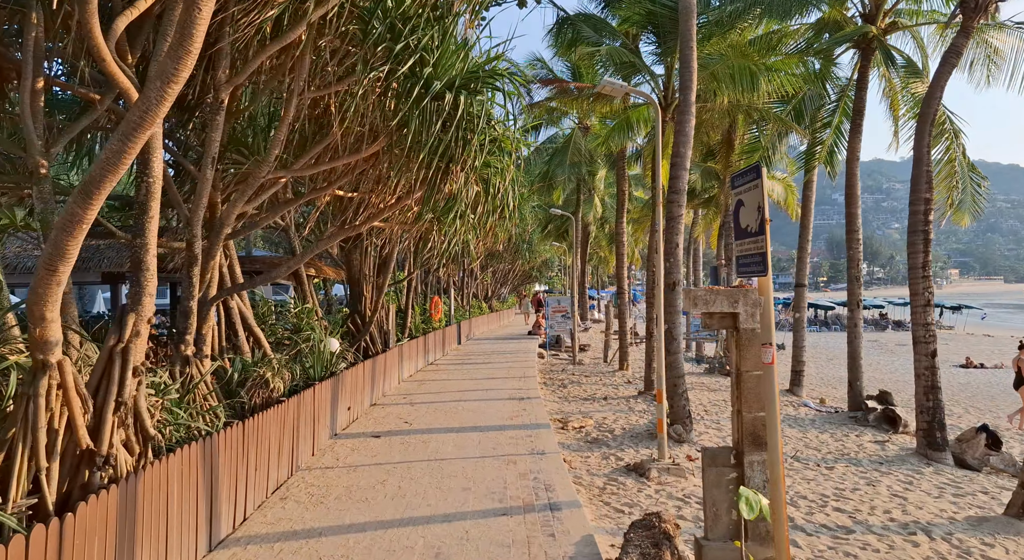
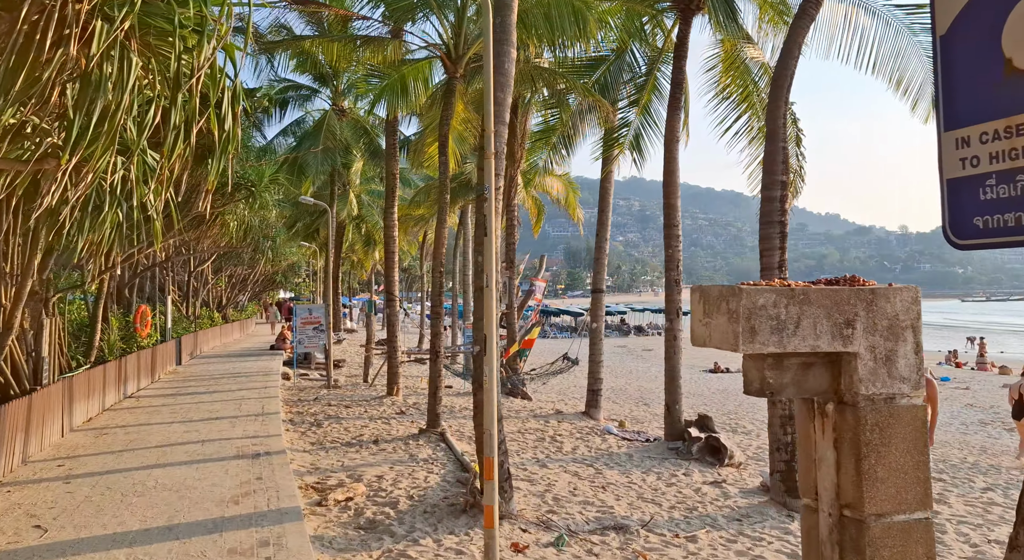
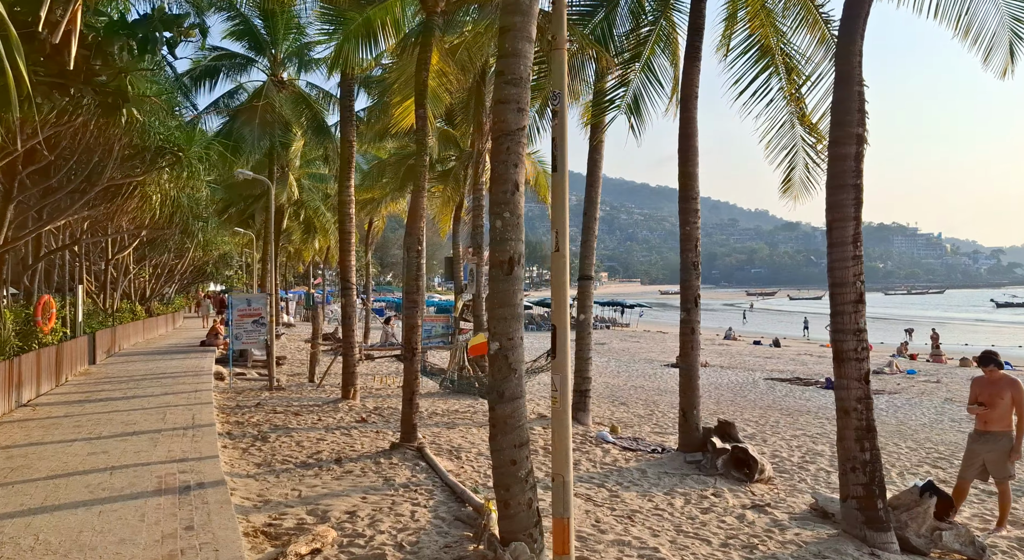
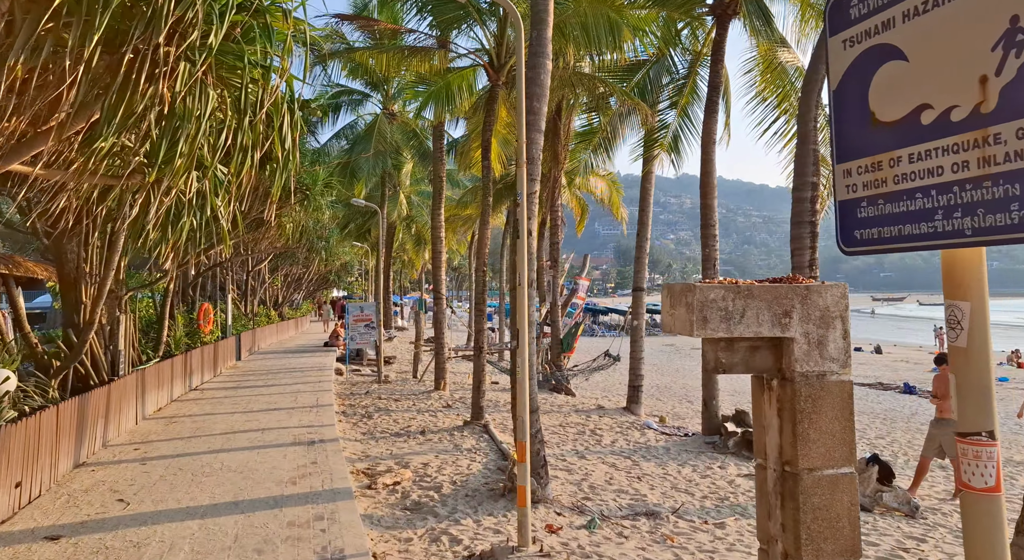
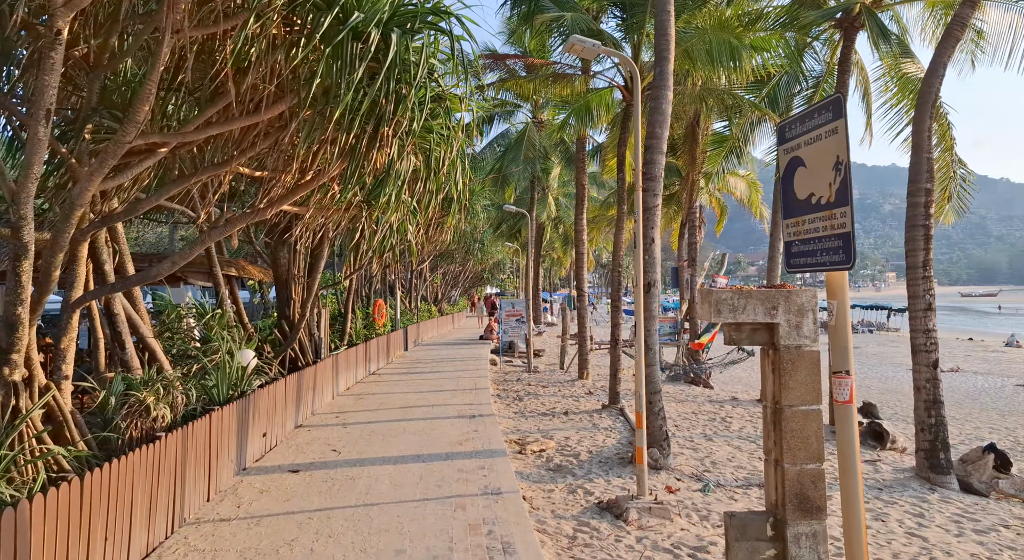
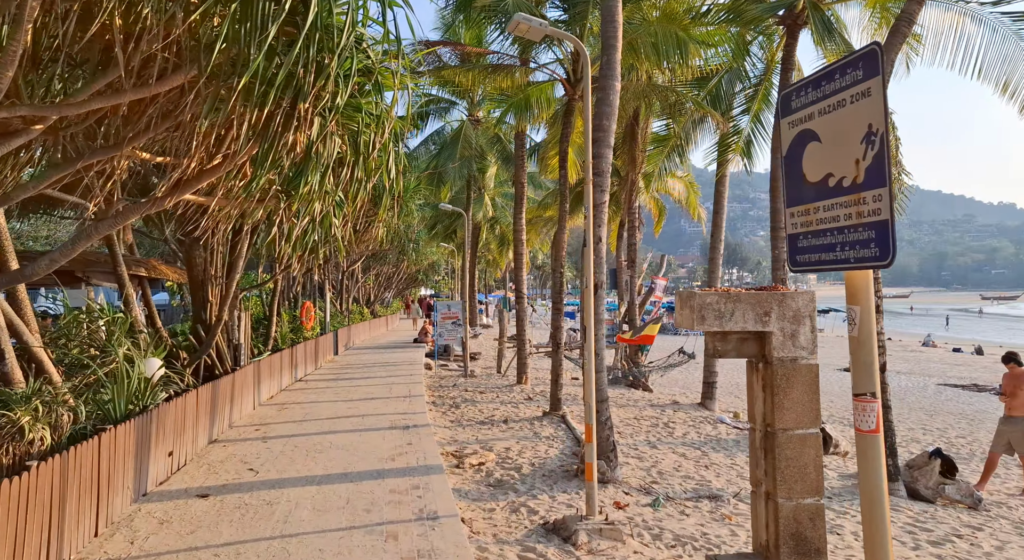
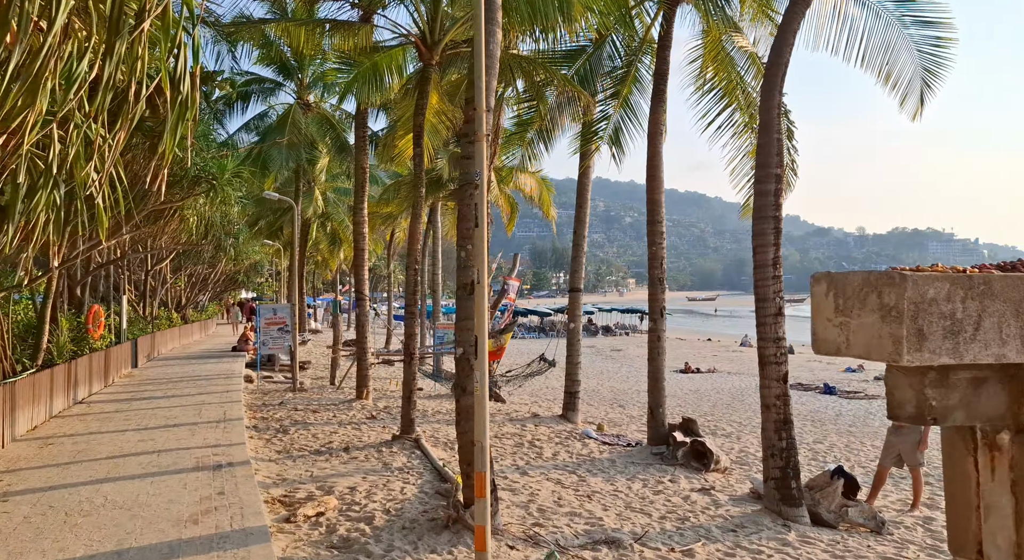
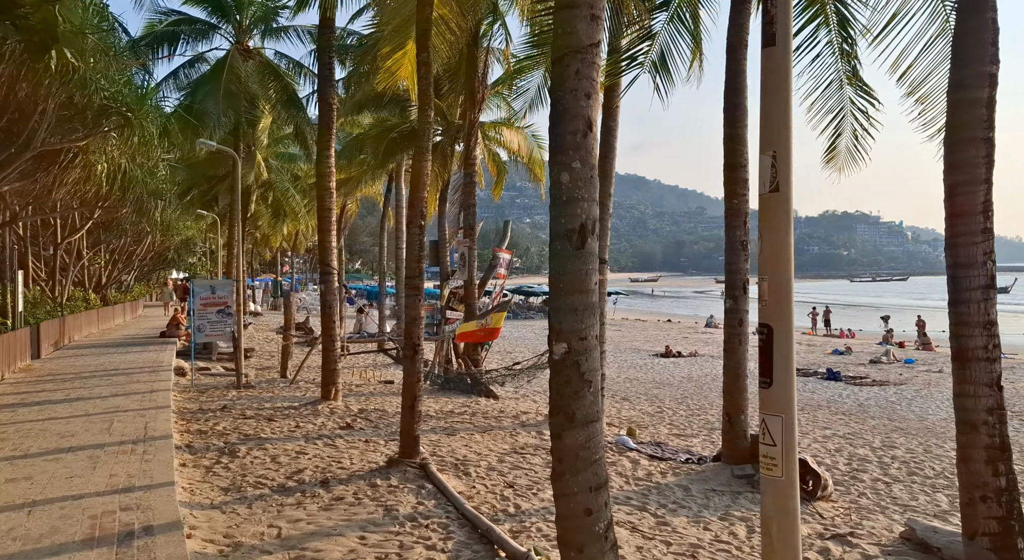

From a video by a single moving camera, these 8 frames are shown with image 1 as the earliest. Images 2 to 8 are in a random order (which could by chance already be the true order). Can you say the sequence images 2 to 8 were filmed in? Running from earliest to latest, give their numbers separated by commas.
5, 6, 4, 2, 7, 3, 8
